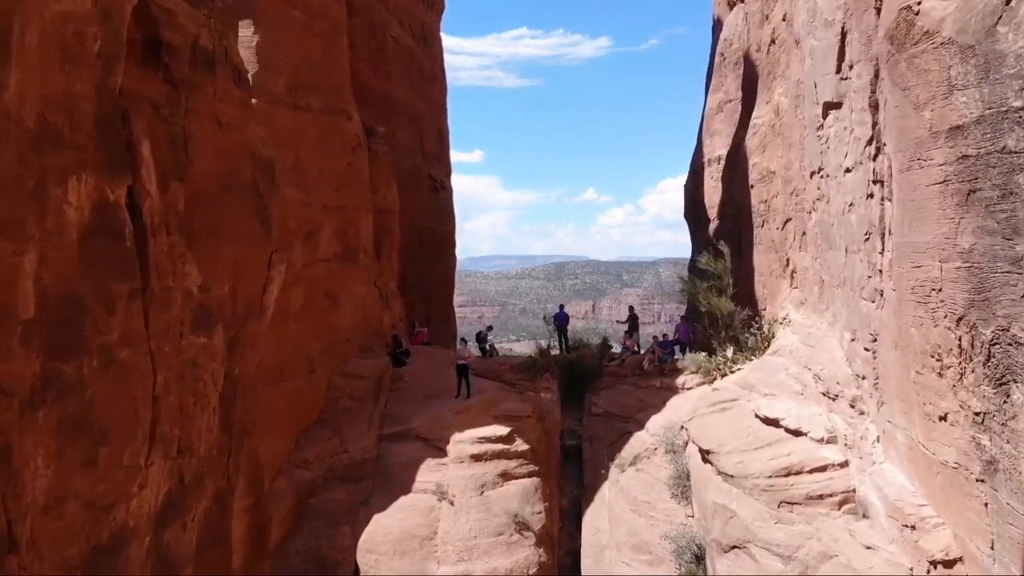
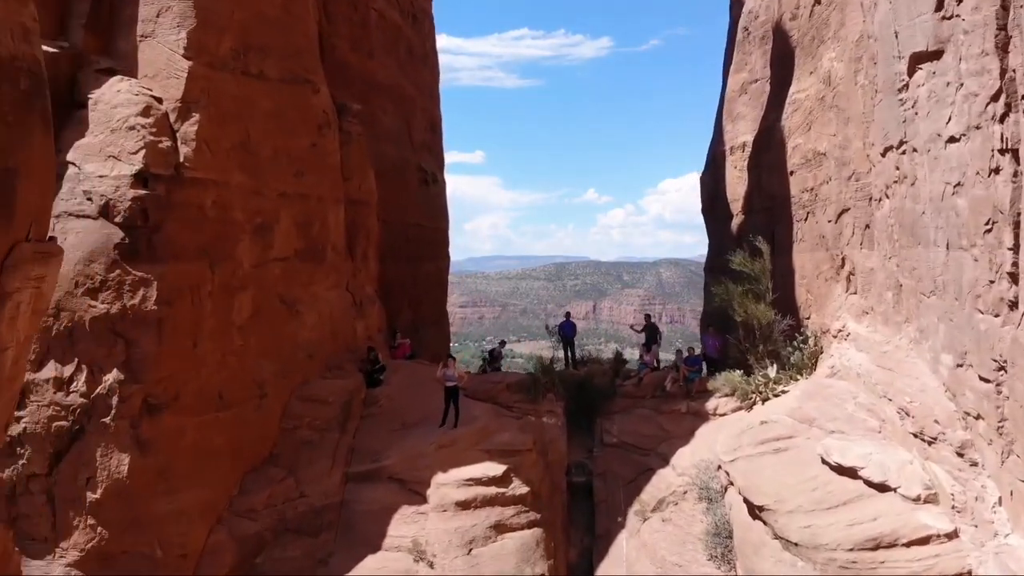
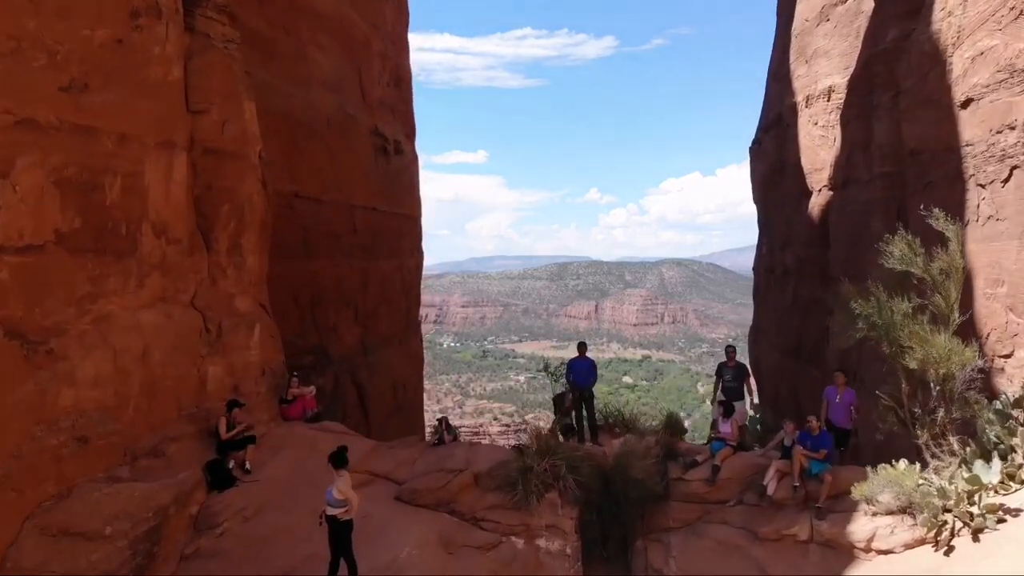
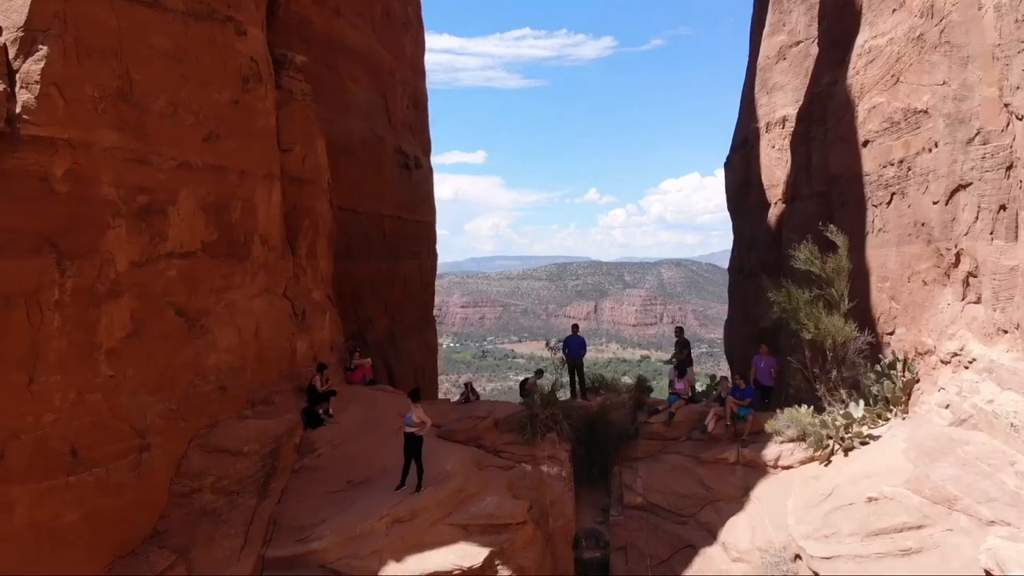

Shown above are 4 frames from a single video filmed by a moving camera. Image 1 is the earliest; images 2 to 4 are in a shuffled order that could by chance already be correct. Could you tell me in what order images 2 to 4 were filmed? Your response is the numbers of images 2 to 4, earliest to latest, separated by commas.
2, 4, 3
